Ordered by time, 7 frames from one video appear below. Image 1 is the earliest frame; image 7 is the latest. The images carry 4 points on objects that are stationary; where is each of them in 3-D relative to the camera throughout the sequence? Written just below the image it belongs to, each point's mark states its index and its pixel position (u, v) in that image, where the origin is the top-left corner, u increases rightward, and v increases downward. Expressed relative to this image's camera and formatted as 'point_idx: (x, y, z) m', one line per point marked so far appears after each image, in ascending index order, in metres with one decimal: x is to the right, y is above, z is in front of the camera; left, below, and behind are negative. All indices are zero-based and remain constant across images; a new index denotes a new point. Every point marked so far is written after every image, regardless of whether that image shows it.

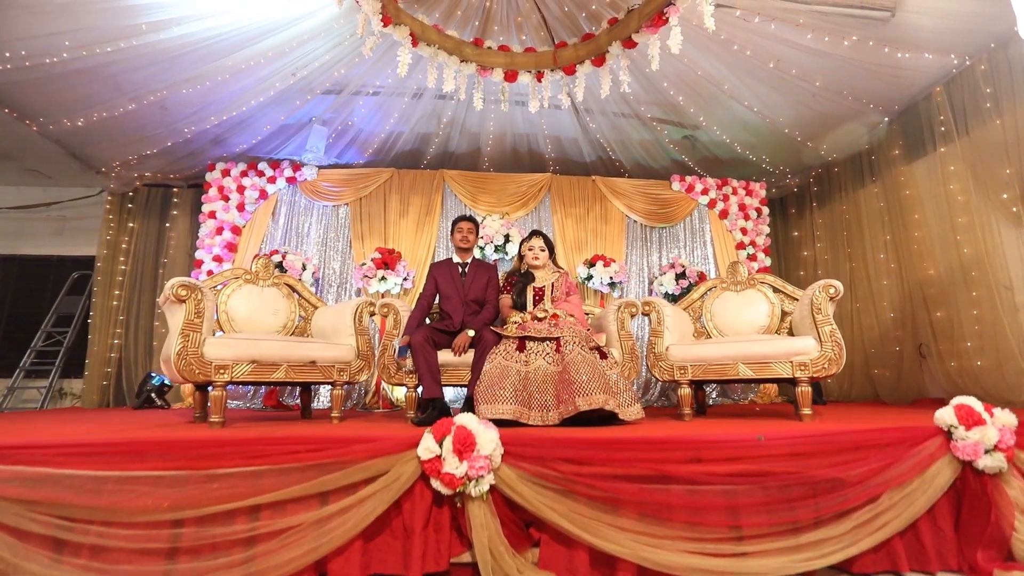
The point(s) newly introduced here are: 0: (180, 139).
0: (-4.0, +1.8, +5.0) m
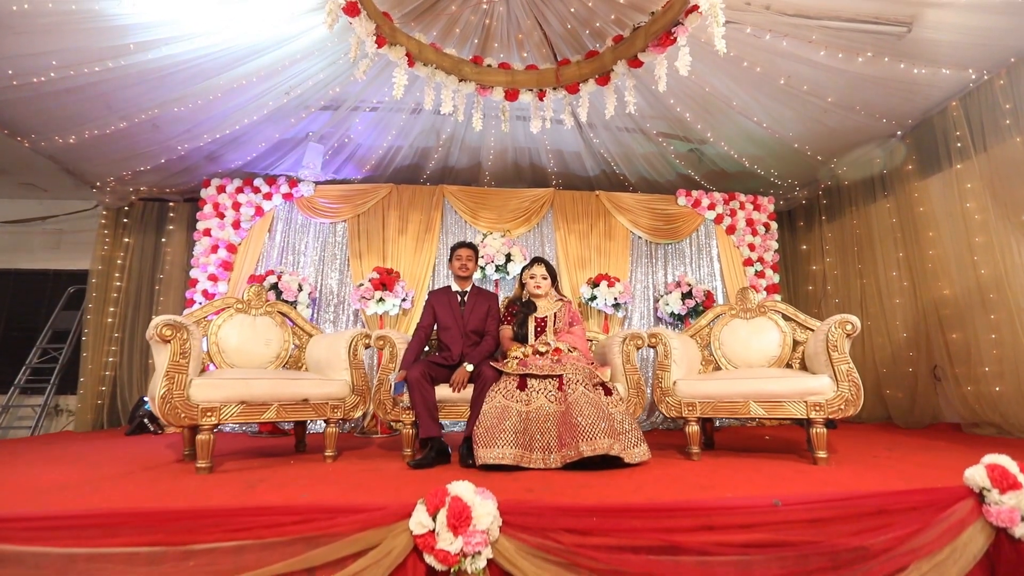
0: (-4.0, +1.6, +4.9) m
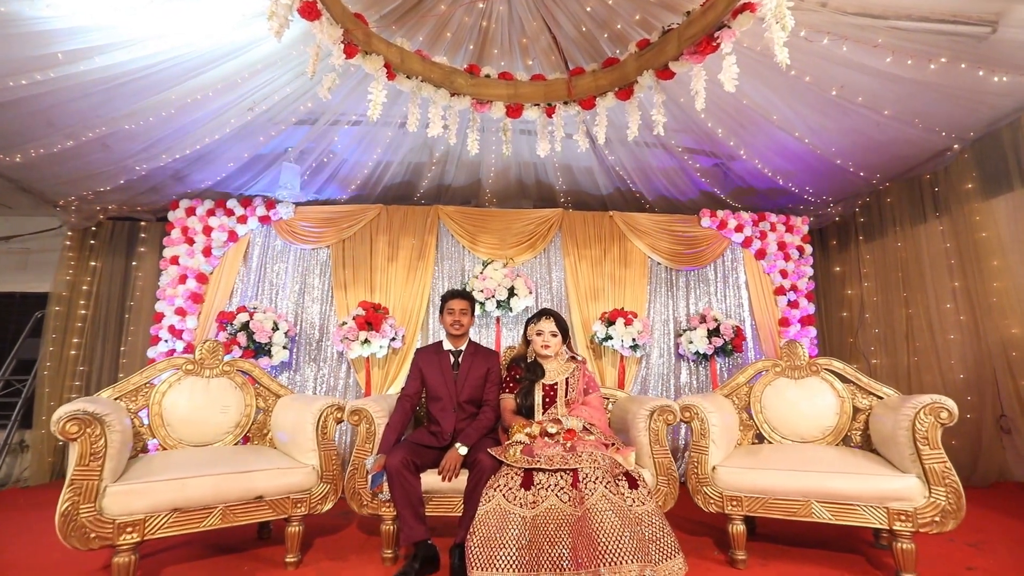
0: (-3.9, +1.2, +4.4) m
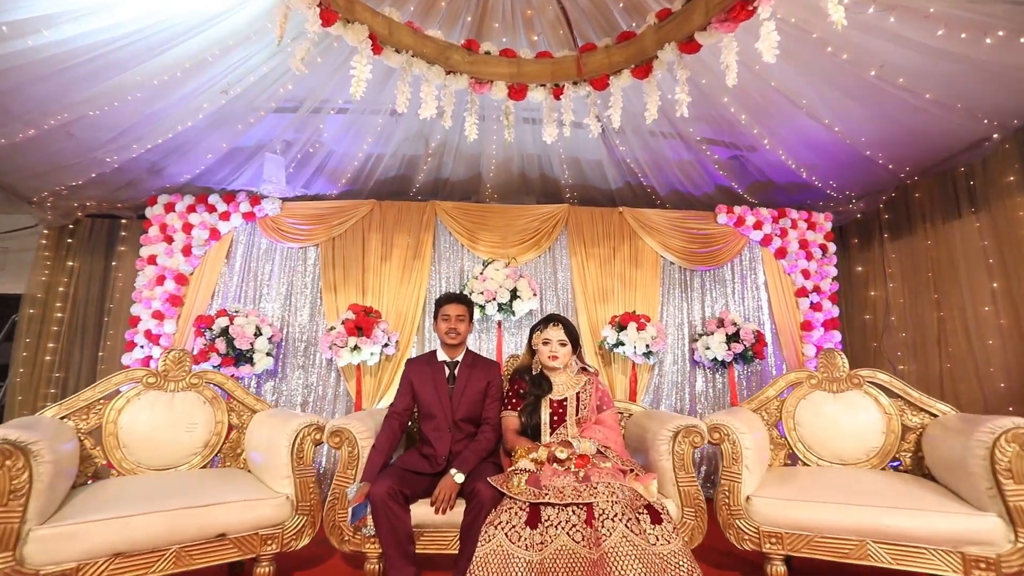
0: (-3.9, +1.2, +4.1) m
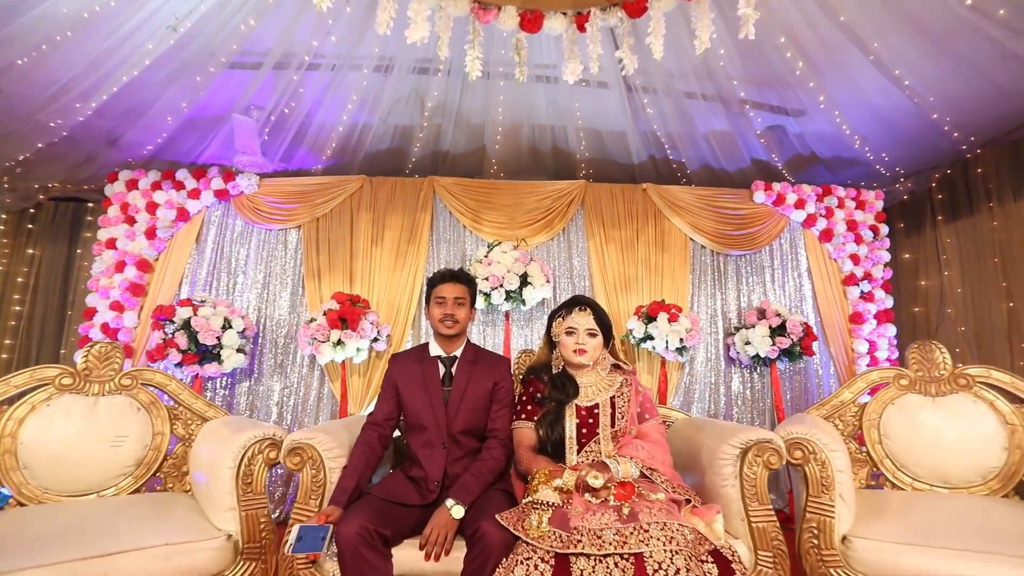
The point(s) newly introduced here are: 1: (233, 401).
0: (-3.8, +1.3, +3.5) m
1: (-2.4, -1.0, +3.7) m
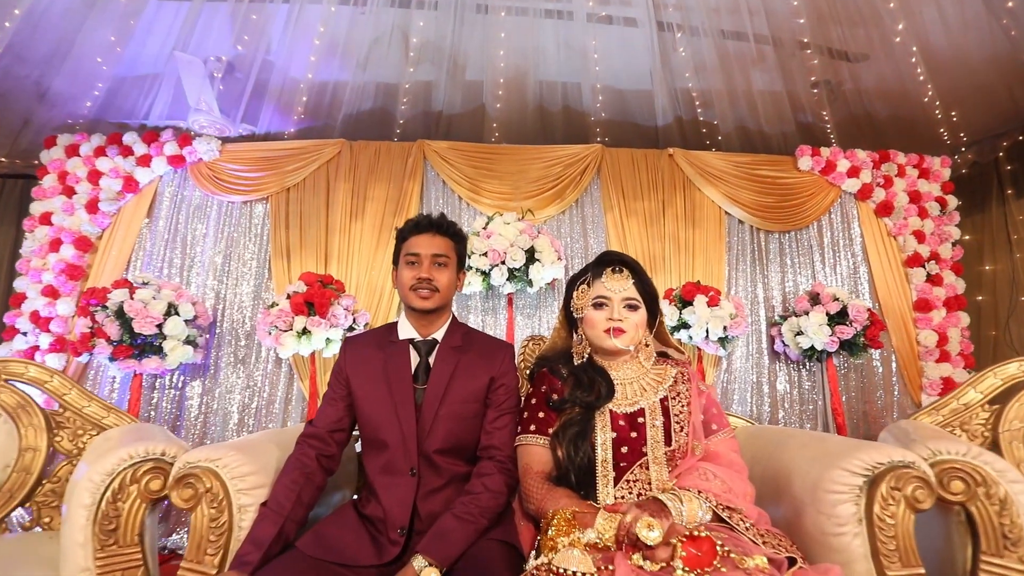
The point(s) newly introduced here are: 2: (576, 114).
0: (-3.8, +1.4, +3.0) m
1: (-2.4, -0.8, +3.1) m
2: (+0.6, +1.5, +3.6) m
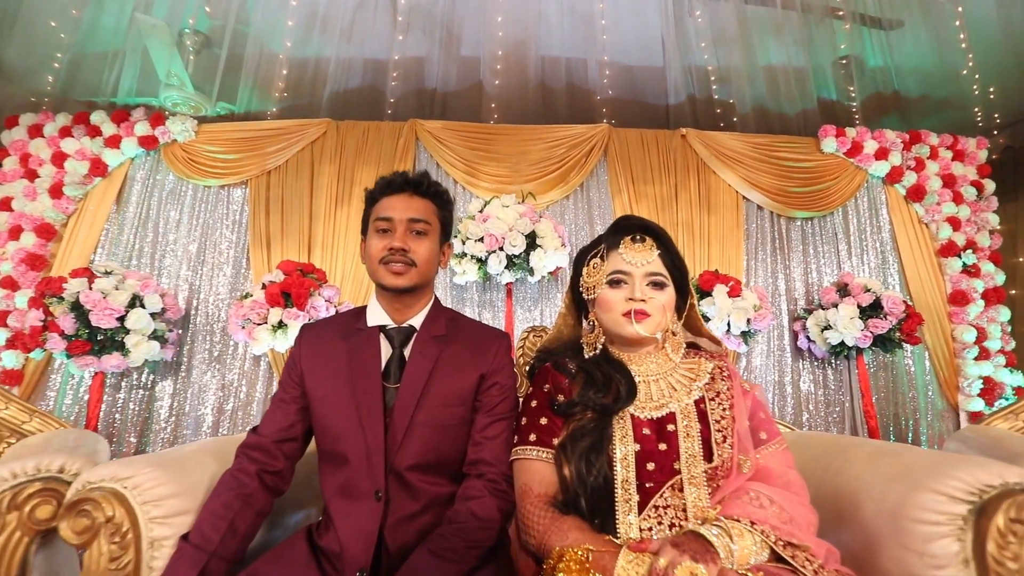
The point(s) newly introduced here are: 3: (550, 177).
0: (-3.8, +1.5, +2.7) m
1: (-2.4, -0.8, +2.8) m
2: (+0.6, +1.5, +3.3) m
3: (+0.3, +0.8, +3.1) m
